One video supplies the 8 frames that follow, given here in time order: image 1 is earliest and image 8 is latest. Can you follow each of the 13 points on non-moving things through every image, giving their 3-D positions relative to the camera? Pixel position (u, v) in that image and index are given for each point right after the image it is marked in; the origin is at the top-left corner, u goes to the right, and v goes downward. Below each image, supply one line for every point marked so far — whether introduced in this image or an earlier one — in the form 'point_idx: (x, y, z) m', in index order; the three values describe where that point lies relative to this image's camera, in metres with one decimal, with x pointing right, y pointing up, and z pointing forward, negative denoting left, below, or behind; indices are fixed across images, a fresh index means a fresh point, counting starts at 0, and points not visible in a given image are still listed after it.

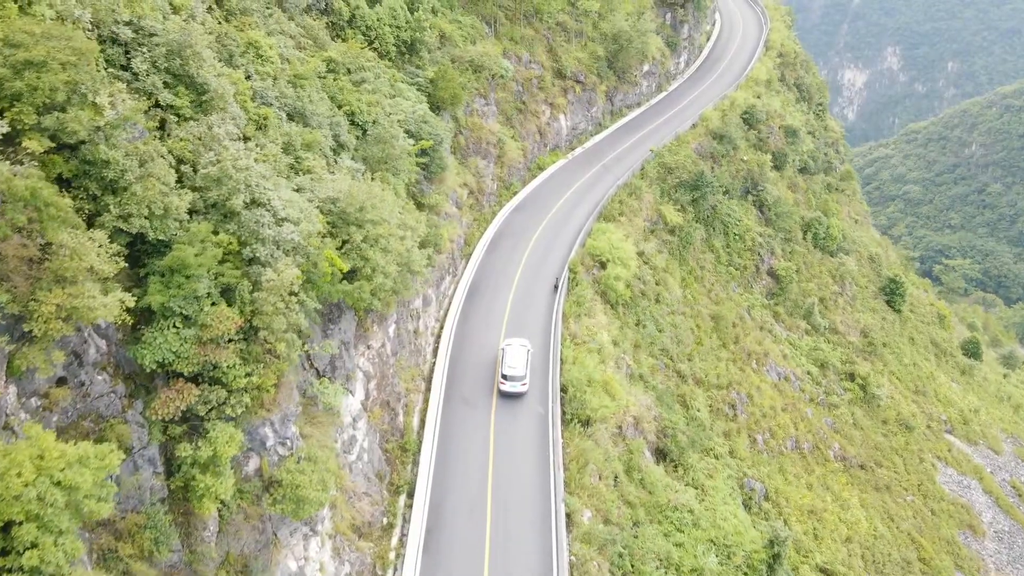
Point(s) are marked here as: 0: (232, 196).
0: (-5.4, +1.8, +14.2) m
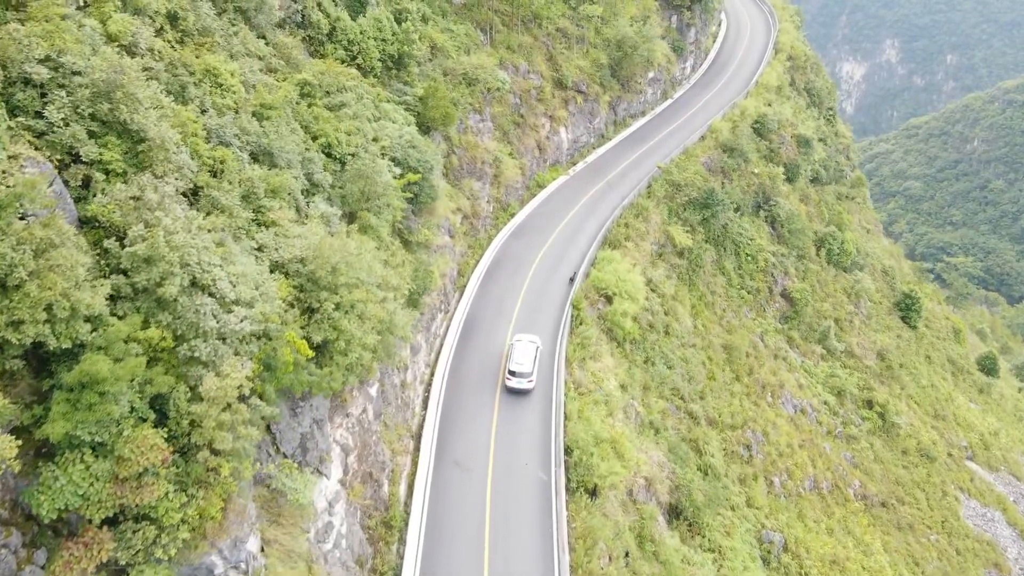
0: (-5.4, +0.2, +11.5) m
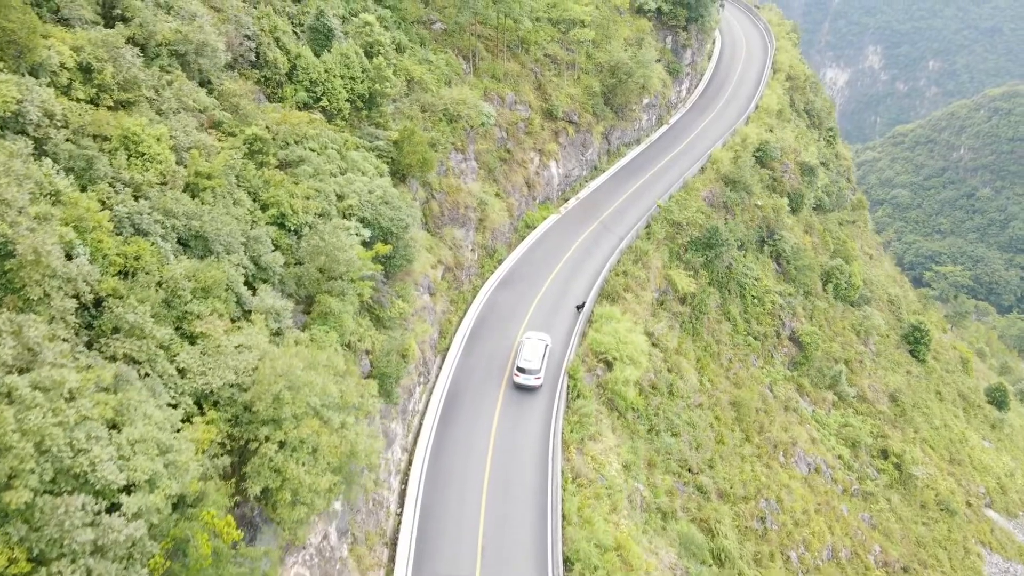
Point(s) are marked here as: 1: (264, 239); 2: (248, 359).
0: (-5.5, -2.1, +8.3) m
1: (-5.4, +1.1, +16.2) m
2: (-4.6, -1.2, +13.0) m
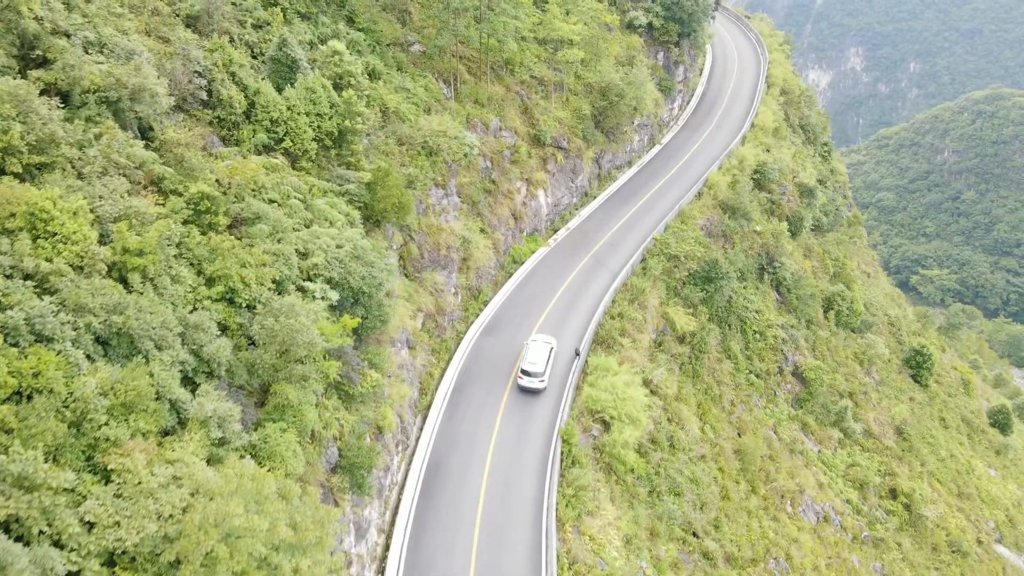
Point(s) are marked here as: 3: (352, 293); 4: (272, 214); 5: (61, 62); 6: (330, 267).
0: (-5.6, -3.8, +5.8) m
1: (-5.7, -0.7, +13.7) m
2: (-4.8, -3.0, +10.6) m
3: (-4.2, -0.1, +19.1) m
4: (-5.8, +1.8, +17.8) m
5: (-9.3, +4.7, +15.1) m
6: (-4.6, +0.5, +18.7) m
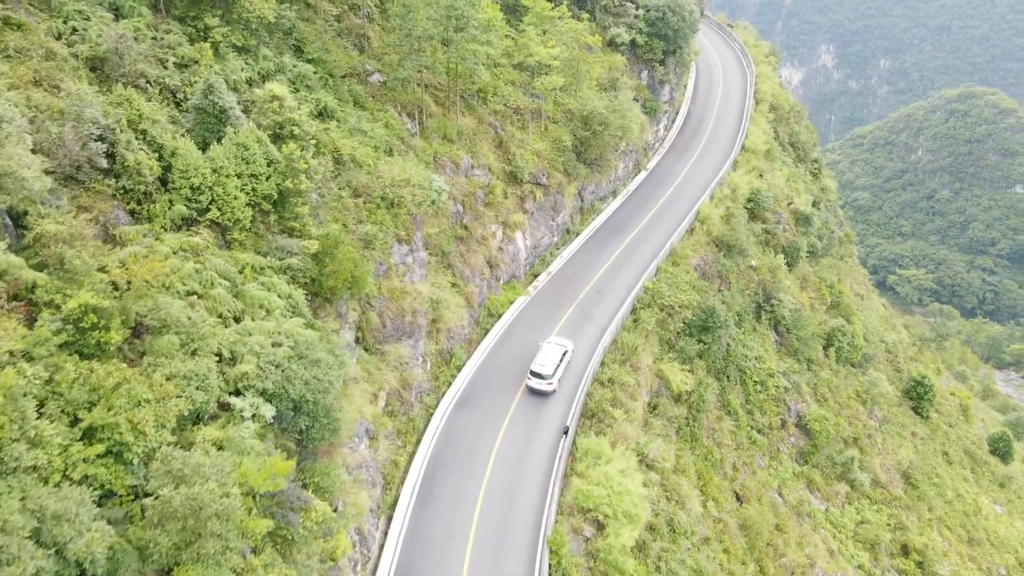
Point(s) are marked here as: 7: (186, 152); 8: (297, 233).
0: (-5.6, -6.2, +2.3) m
1: (-6.0, -3.0, +10.2) m
2: (-5.0, -5.3, +7.1) m
3: (-4.7, -2.4, +15.6) m
4: (-6.3, -0.6, +14.2) m
5: (-9.7, +2.2, +11.5) m
6: (-5.1, -1.8, +15.2) m
7: (-7.6, +3.2, +17.1) m
8: (-5.6, +1.4, +19.3) m
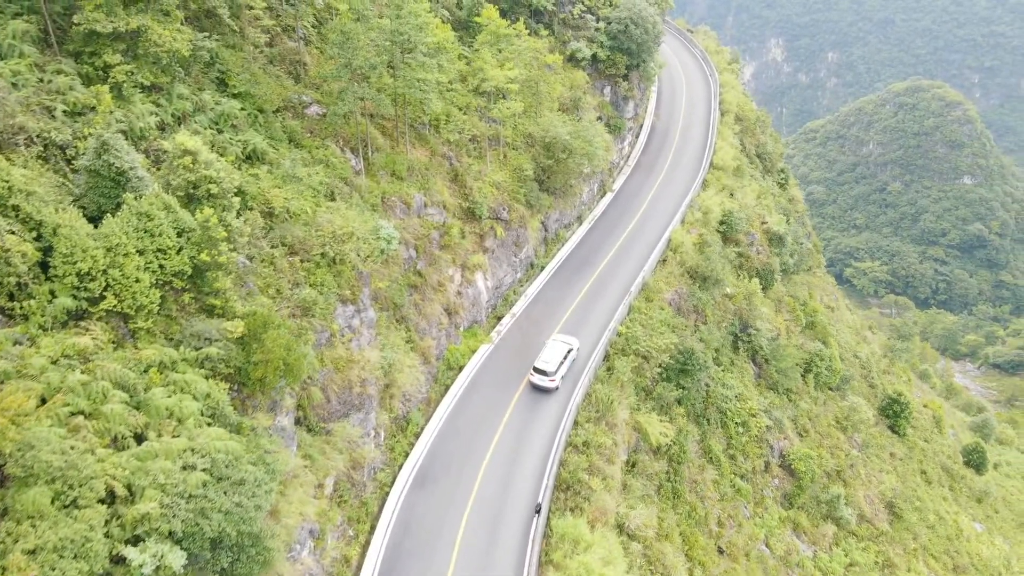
0: (-5.4, -8.2, -0.6) m
1: (-6.3, -5.1, +7.2) m
2: (-5.0, -7.3, +4.2) m
3: (-5.3, -4.4, +12.7) m
4: (-6.9, -2.6, +11.3) m
5: (-10.2, +0.1, +8.3) m
6: (-5.7, -3.7, +12.3) m
7: (-8.4, +1.1, +14.1) m
8: (-6.5, -0.5, +16.3) m
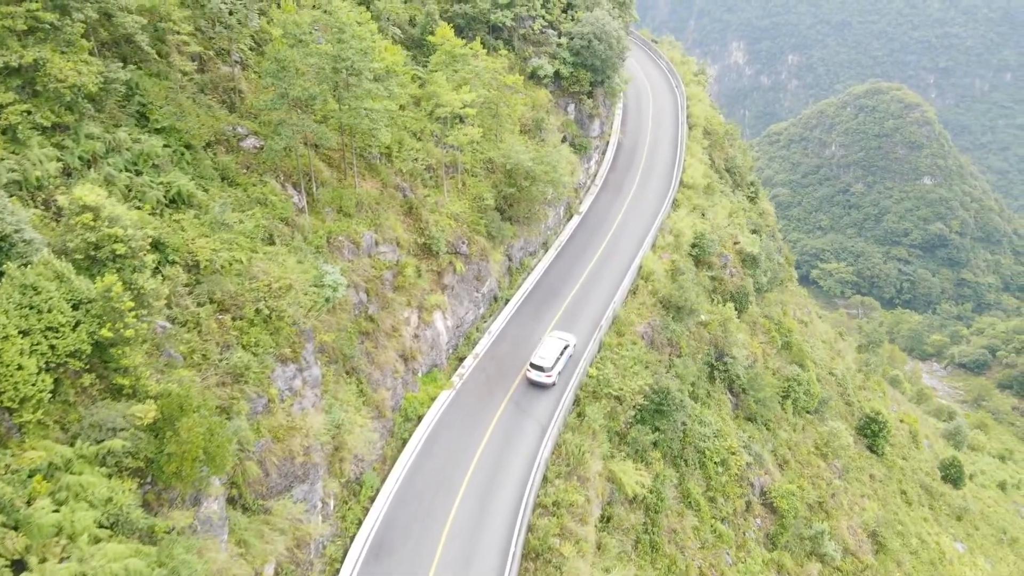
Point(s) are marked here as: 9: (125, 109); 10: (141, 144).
0: (-5.4, -9.5, -2.8) m
1: (-6.7, -6.5, +5.0) m
2: (-5.2, -8.7, +2.0) m
3: (-5.9, -5.8, +10.5) m
4: (-7.5, -4.0, +9.0) m
5: (-10.8, -1.4, +5.9) m
6: (-6.3, -5.2, +10.1) m
7: (-9.2, -0.4, +11.8) m
8: (-7.4, -2.0, +14.1) m
9: (-10.3, +4.7, +19.5) m
10: (-9.5, +3.7, +18.8) m
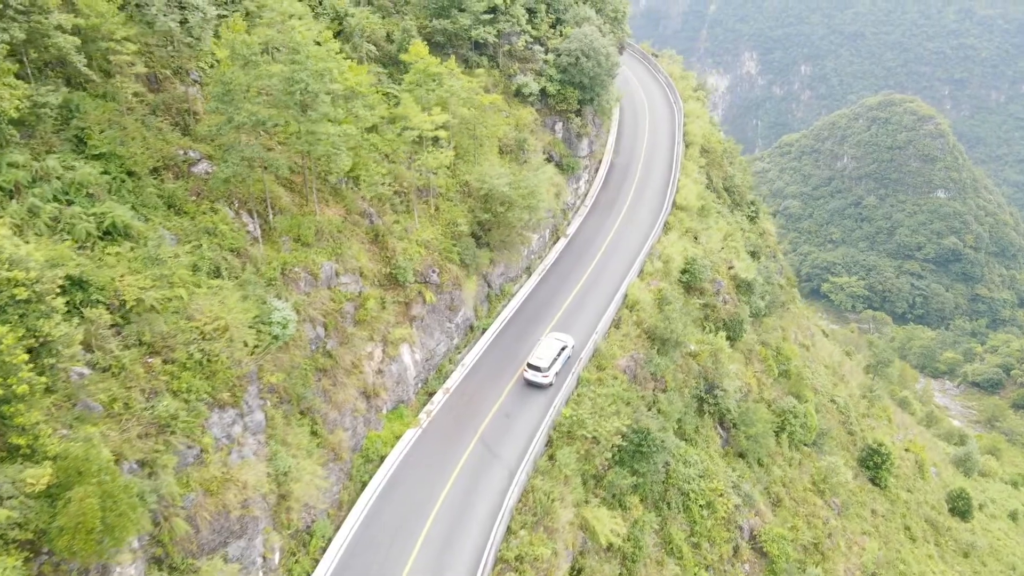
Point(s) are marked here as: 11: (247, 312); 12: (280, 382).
0: (-6.9, -10.3, -4.2) m
1: (-8.0, -7.3, +3.6) m
2: (-6.6, -9.5, +0.6) m
3: (-7.1, -6.6, +9.2) m
4: (-8.7, -4.9, +7.7) m
5: (-12.0, -2.2, +4.7) m
6: (-7.6, -6.0, +8.7) m
7: (-10.4, -1.2, +10.5) m
8: (-8.5, -2.9, +12.8) m
9: (-11.3, +3.8, +18.3) m
10: (-10.5, +2.8, +17.6) m
11: (-6.7, -0.5, +18.6) m
12: (-6.2, -2.5, +19.5) m
